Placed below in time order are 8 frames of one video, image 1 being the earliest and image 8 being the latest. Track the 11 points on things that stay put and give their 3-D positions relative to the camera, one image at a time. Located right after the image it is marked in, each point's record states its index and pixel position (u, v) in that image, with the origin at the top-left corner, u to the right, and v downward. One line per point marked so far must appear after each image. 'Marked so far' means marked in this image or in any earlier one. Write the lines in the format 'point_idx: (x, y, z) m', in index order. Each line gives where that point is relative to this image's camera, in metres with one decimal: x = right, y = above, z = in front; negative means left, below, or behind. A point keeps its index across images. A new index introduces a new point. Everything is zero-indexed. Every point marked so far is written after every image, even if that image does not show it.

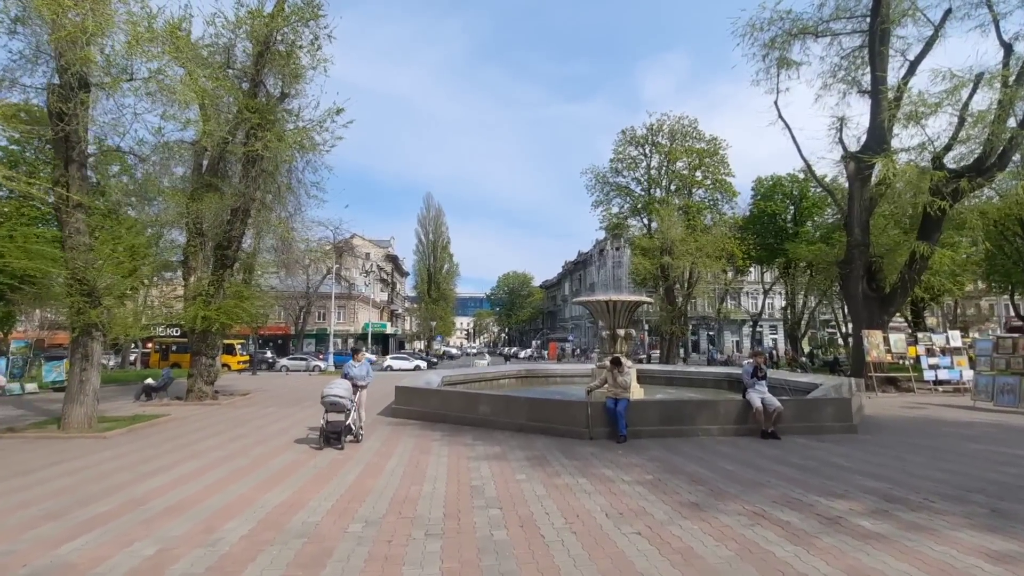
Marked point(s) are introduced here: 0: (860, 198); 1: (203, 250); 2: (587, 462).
0: (+11.0, +2.8, +18.3) m
1: (-8.5, +1.1, +15.8) m
2: (+0.9, -2.0, +6.8) m
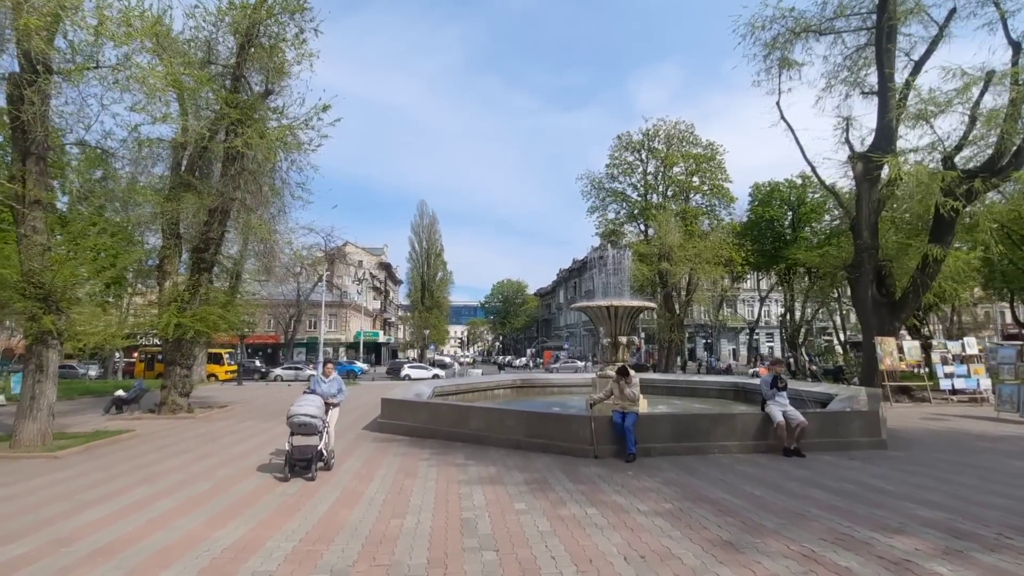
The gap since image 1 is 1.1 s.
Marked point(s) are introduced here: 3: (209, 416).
0: (+10.8, +2.7, +17.6) m
1: (-8.6, +1.0, +14.9) m
2: (+0.9, -2.0, +6.0) m
3: (-7.7, -3.3, +14.5) m
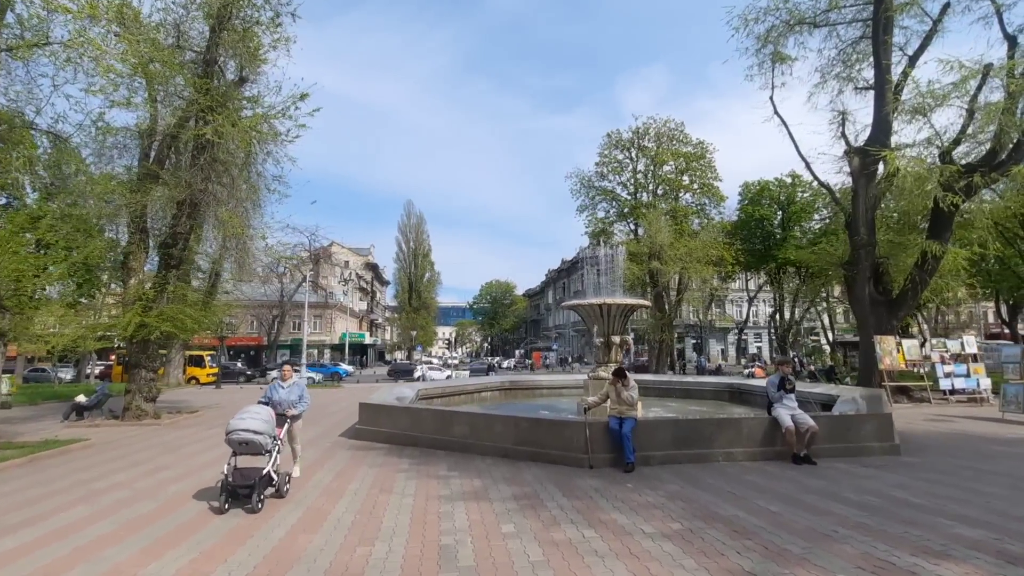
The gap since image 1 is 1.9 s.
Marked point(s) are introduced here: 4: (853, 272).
0: (+10.4, +2.7, +17.2) m
1: (-8.9, +1.0, +14.1) m
2: (+0.7, -2.0, +5.3) m
3: (-8.0, -3.2, +13.7) m
4: (+10.0, +0.5, +17.2) m
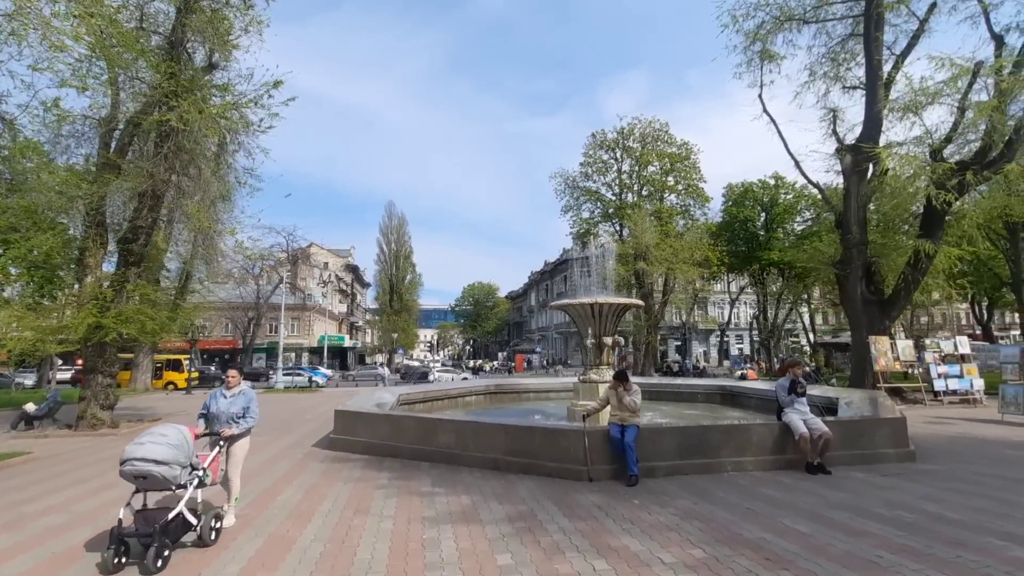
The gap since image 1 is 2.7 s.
0: (+10.0, +2.7, +16.9) m
1: (-9.2, +1.0, +13.2) m
2: (+0.7, -1.9, +4.7) m
3: (-8.3, -3.2, +12.8) m
4: (+9.6, +0.5, +16.8) m
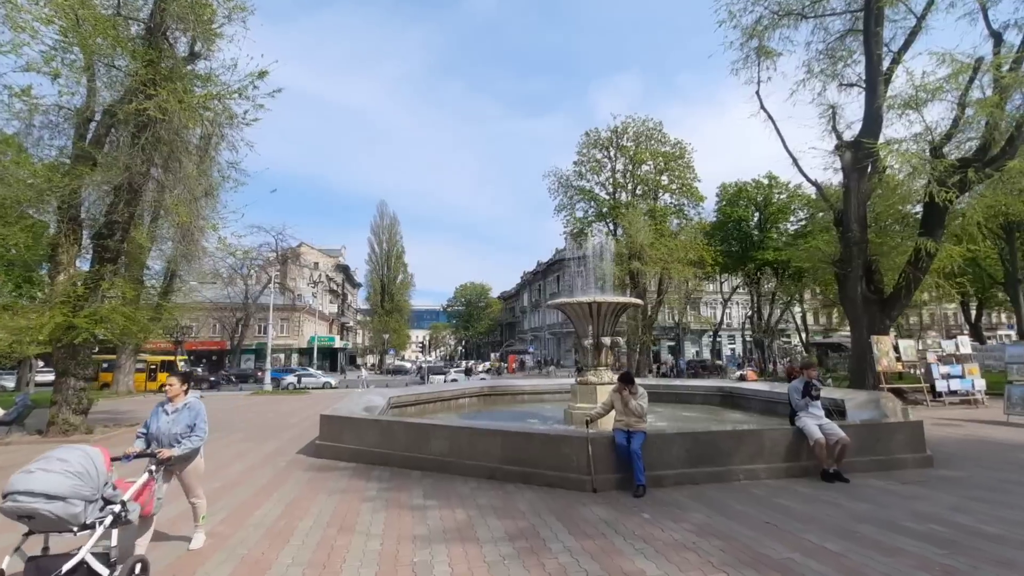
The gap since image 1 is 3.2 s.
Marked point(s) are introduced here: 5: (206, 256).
0: (+9.9, +2.8, +16.6) m
1: (-9.3, +1.0, +12.6) m
2: (+0.7, -1.9, +4.3) m
3: (-8.4, -3.2, +12.2) m
4: (+9.4, +0.5, +16.5) m
5: (-10.0, +1.0, +19.0) m
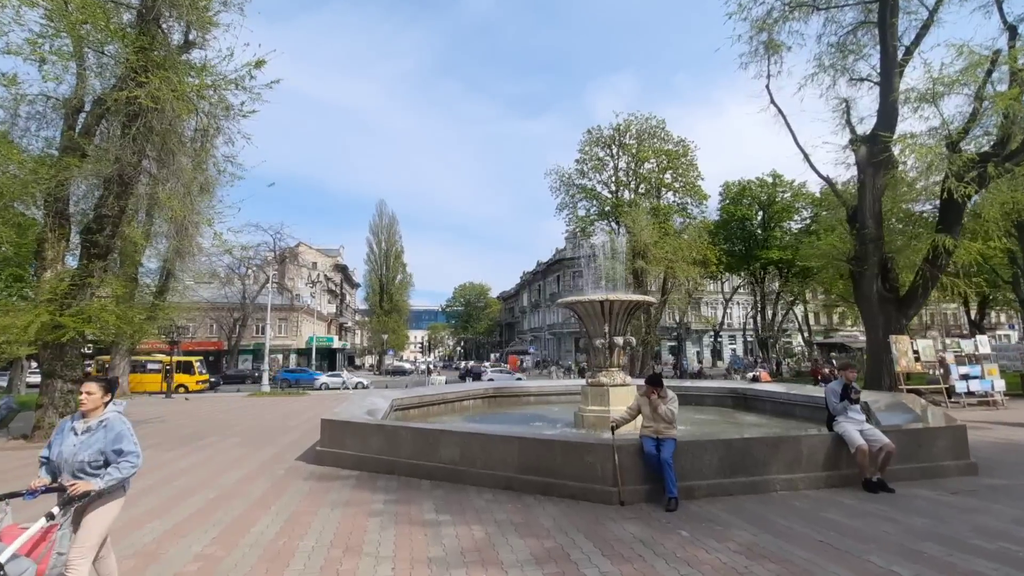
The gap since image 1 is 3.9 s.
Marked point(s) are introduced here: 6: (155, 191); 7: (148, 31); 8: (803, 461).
0: (+10.0, +2.8, +16.1) m
1: (-9.2, +1.1, +12.1) m
2: (+0.9, -1.8, +3.8) m
3: (-8.2, -3.1, +11.7) m
4: (+9.6, +0.6, +16.1) m
5: (-9.8, +1.0, +18.5) m
6: (-7.7, +2.1, +12.6) m
7: (-7.6, +5.4, +12.2) m
8: (+3.0, -1.8, +5.9) m
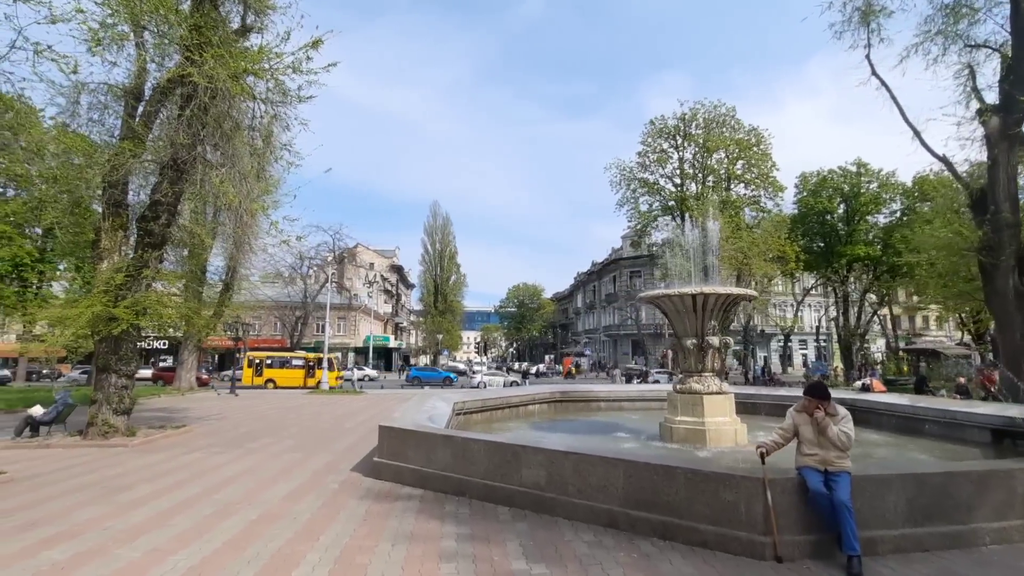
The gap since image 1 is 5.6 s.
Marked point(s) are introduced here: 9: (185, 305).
0: (+11.7, +2.9, +13.9) m
1: (-7.7, +1.3, +11.6) m
2: (+1.5, -1.7, +2.4) m
3: (-6.8, -2.9, +11.1) m
4: (+11.3, +0.6, +13.8) m
5: (-7.8, +1.2, +18.0) m
6: (-6.2, +2.2, +12.0) m
7: (-6.2, +5.5, +11.6) m
8: (+3.8, -1.6, +4.4) m
9: (-6.9, -0.4, +12.4) m
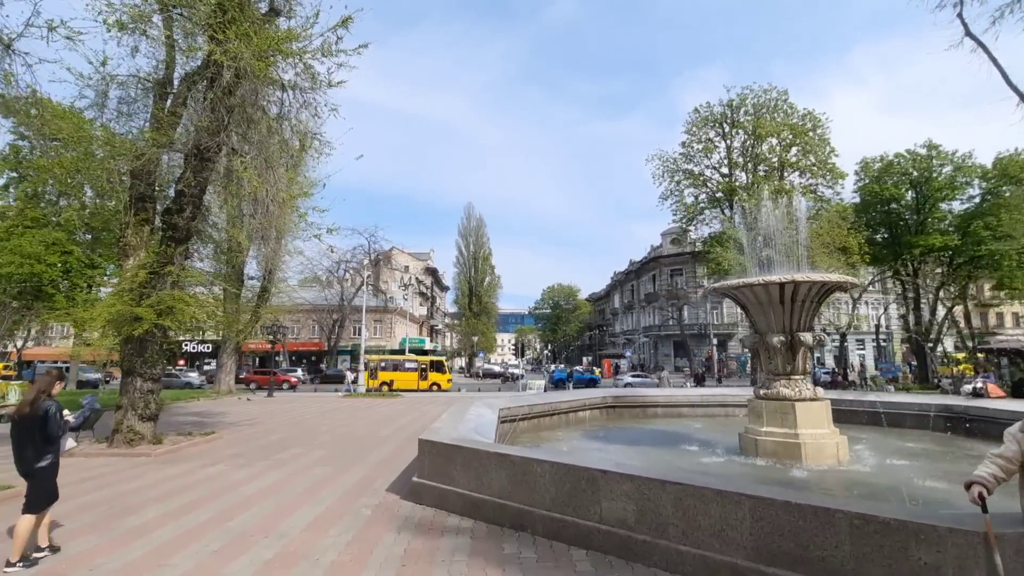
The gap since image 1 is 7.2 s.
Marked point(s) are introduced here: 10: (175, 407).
0: (+12.7, +3.2, +12.0) m
1: (-6.8, +1.3, +10.8) m
2: (+1.9, -1.5, +1.1) m
3: (-5.9, -2.9, +10.2) m
4: (+12.3, +0.9, +12.0) m
5: (-6.5, +1.2, +17.3) m
6: (-5.3, +2.3, +11.1) m
7: (-5.3, +5.6, +10.7) m
8: (+4.3, -1.4, +2.9) m
9: (-5.9, -0.3, +11.5) m
10: (-11.5, -4.1, +19.8) m
